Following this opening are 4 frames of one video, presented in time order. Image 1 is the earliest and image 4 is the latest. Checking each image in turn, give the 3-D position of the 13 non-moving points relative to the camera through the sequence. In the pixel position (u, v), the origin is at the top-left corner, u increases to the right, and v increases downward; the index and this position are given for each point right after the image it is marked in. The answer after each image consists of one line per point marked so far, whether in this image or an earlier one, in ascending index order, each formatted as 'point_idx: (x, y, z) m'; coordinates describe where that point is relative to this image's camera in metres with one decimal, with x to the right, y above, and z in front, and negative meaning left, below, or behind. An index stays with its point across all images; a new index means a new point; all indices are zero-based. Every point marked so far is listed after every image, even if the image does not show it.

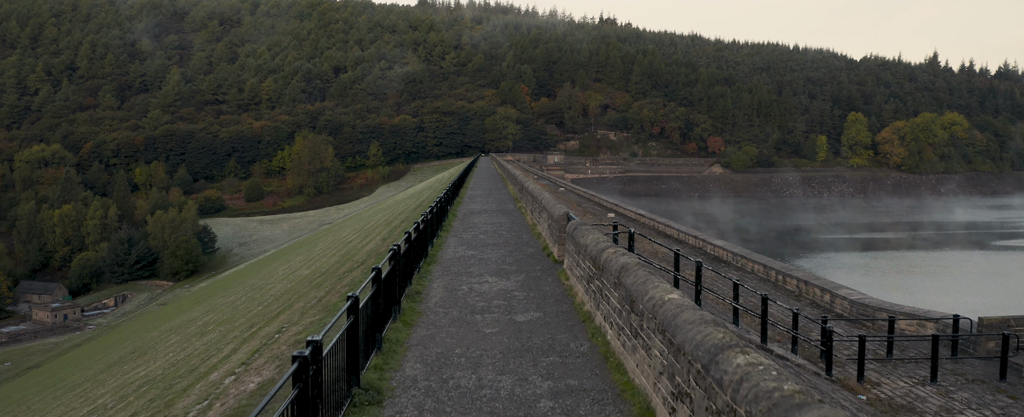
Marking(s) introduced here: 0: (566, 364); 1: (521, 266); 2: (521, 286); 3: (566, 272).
0: (+0.6, -1.5, +6.1) m
1: (+0.2, -1.0, +11.1) m
2: (+0.2, -1.2, +9.7) m
3: (+0.8, -1.0, +9.9) m
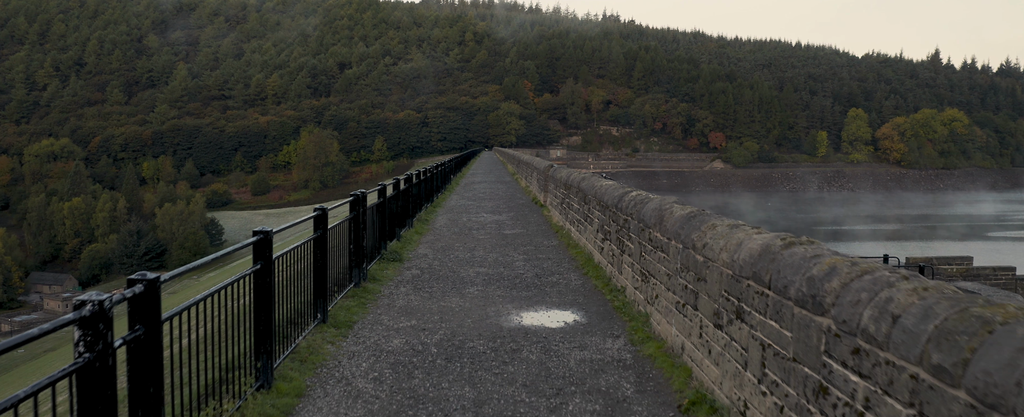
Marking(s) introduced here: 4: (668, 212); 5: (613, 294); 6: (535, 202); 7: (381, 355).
0: (+0.4, -0.5, +8.2) m
1: (0.0, 0.0, +13.1) m
2: (0.0, -0.2, +11.7) m
3: (+0.7, 0.0, +12.0) m
4: (+1.0, 0.0, +4.3) m
5: (+0.8, -0.7, +5.5) m
6: (+0.5, +0.1, +13.9) m
7: (-0.8, -0.9, +4.1) m
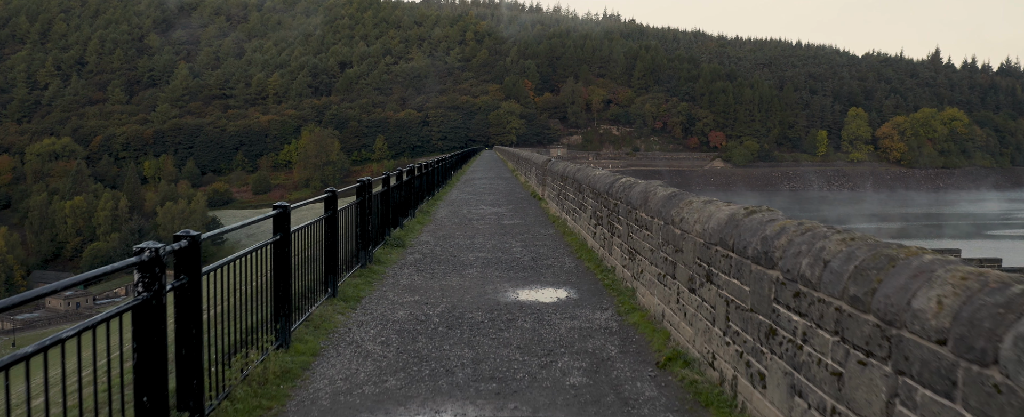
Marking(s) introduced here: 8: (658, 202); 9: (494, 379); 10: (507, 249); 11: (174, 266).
0: (+0.3, -0.4, +8.5) m
1: (0.0, +0.1, +13.5) m
2: (0.0, 0.0, +12.1) m
3: (+0.6, +0.1, +12.3) m
4: (+1.0, +0.1, +4.7) m
5: (+0.8, -0.6, +5.8) m
6: (+0.5, +0.3, +14.2) m
7: (-0.9, -0.8, +4.5) m
8: (+1.0, 0.0, +4.5) m
9: (-0.1, -0.9, +3.5) m
10: (-0.1, -0.5, +7.6) m
11: (-1.3, -0.2, +2.5) m
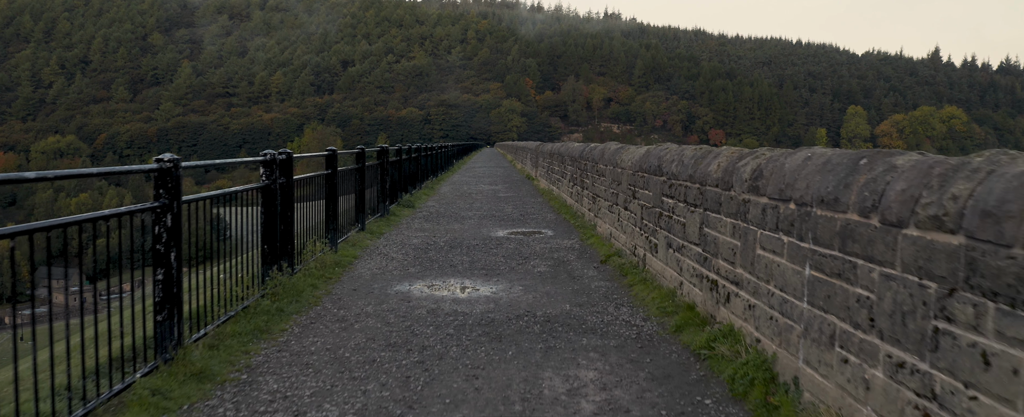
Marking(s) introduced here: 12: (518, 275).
0: (+0.2, +0.1, +9.9) m
1: (-0.1, +0.6, +14.9) m
2: (-0.1, +0.4, +13.5) m
3: (+0.6, +0.6, +13.7) m
4: (+0.9, +0.6, +6.1) m
5: (+0.7, -0.1, +7.2) m
6: (+0.4, +0.8, +15.7) m
7: (-1.0, -0.3, +5.9) m
8: (+0.9, +0.5, +5.9) m
9: (-0.2, -0.5, +4.9) m
10: (-0.2, 0.0, +9.1) m
11: (-1.4, +0.2, +3.9) m
12: (0.0, -0.5, +4.7) m
